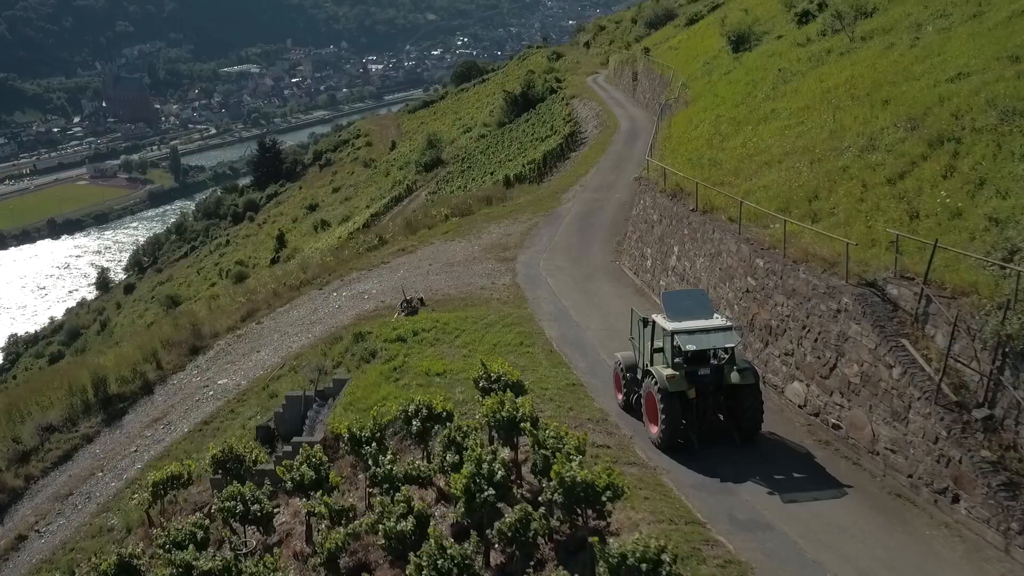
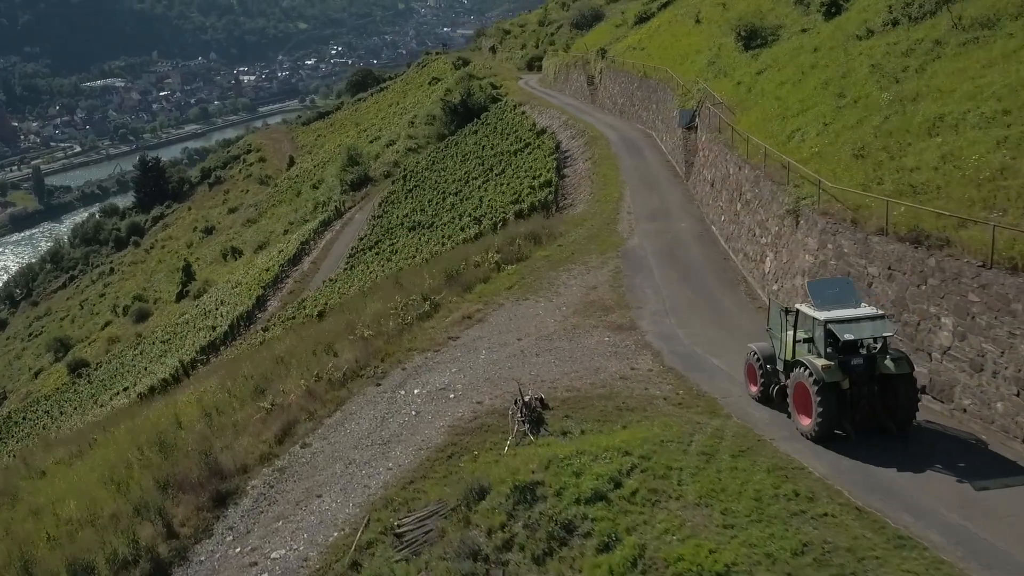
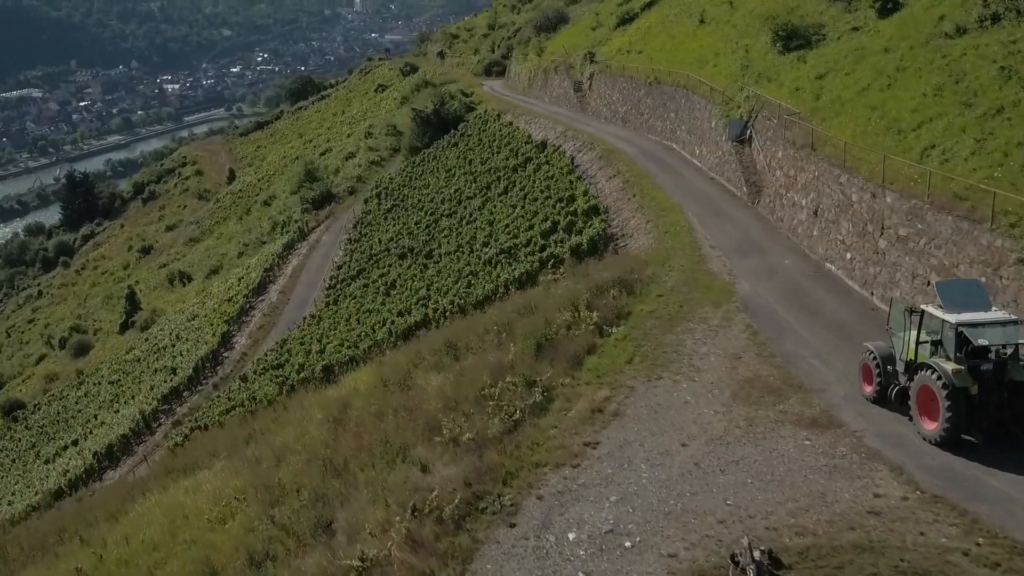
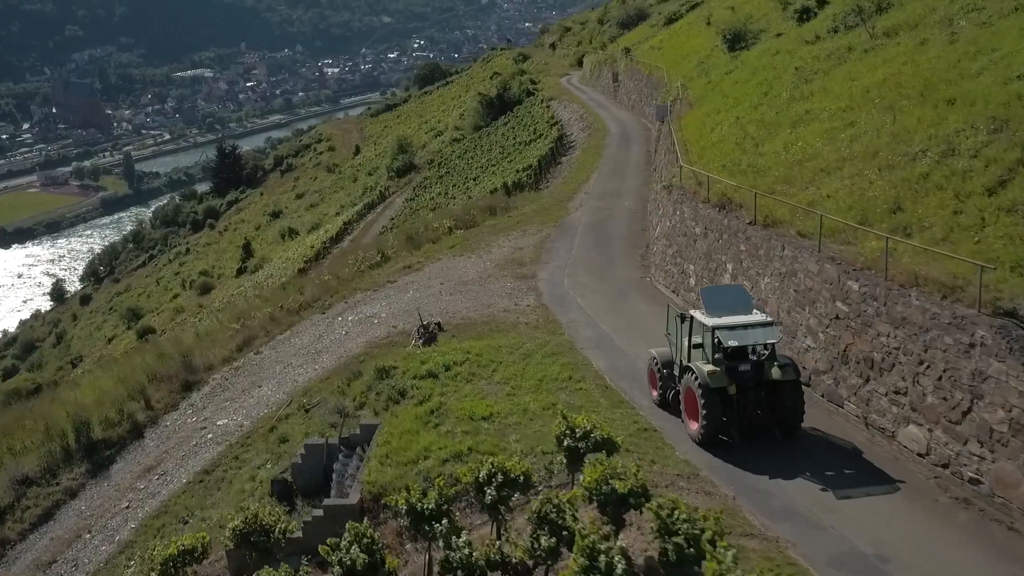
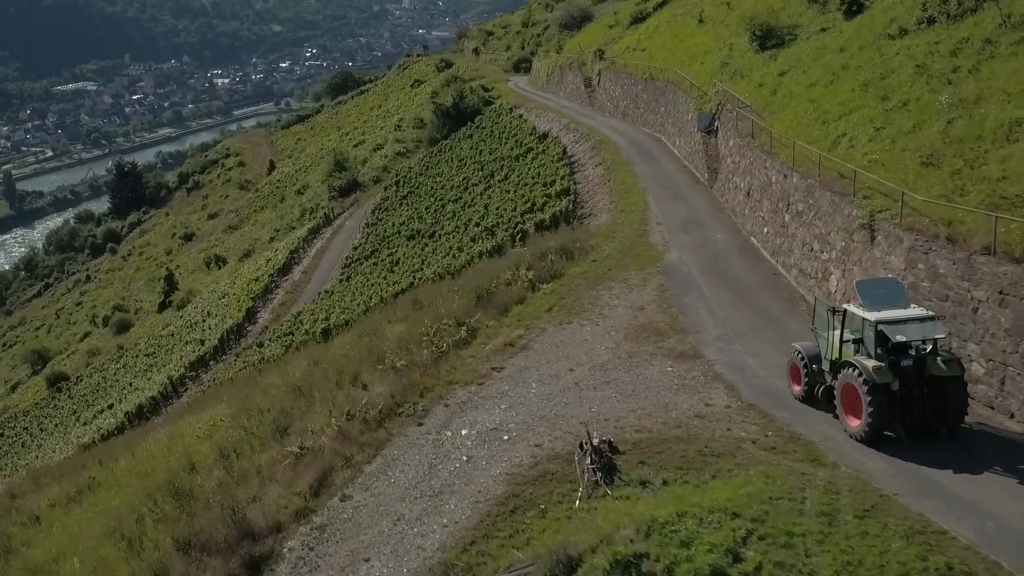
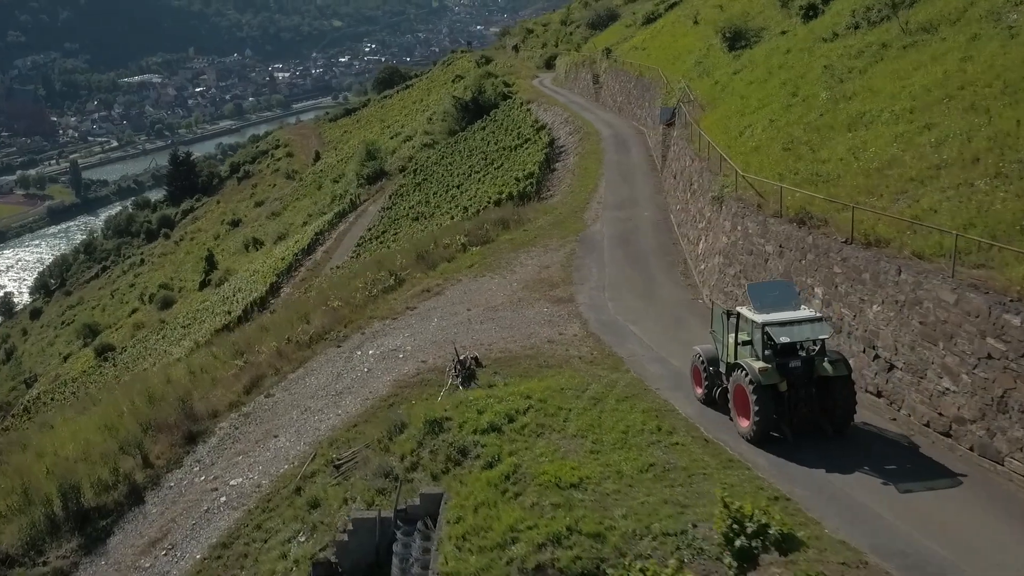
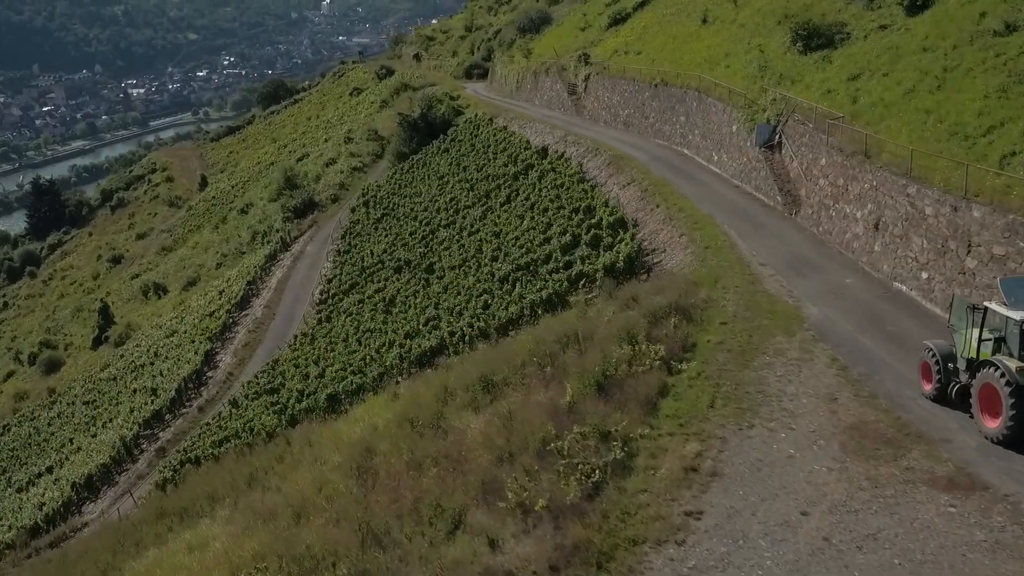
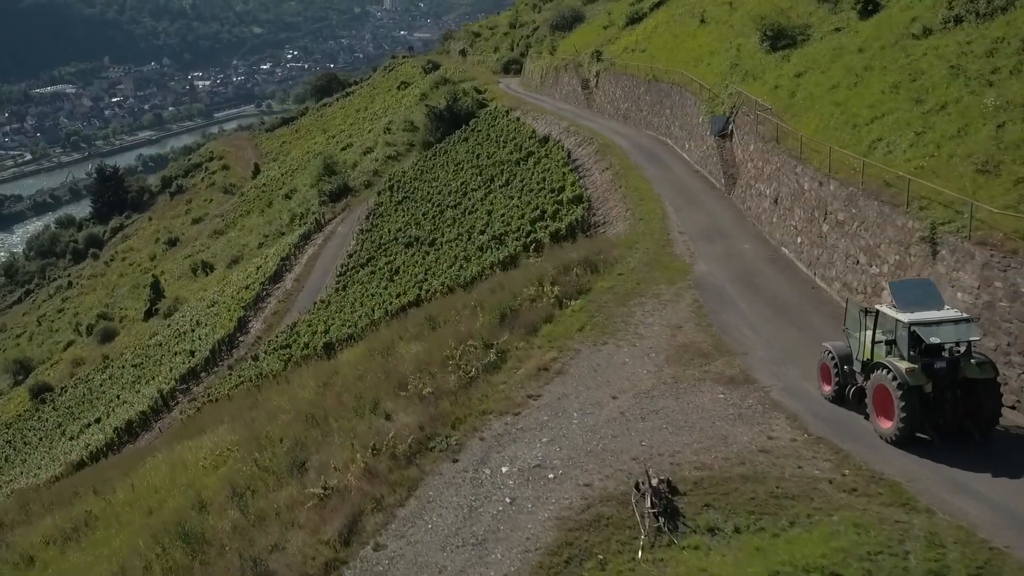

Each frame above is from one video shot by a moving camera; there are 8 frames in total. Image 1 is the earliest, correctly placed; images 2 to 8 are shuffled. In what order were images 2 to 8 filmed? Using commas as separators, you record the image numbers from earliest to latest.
4, 6, 2, 5, 8, 3, 7
